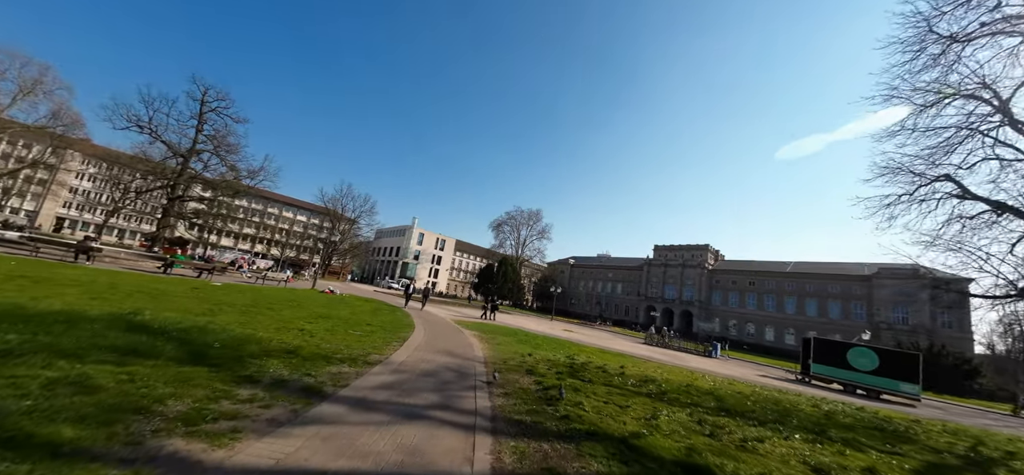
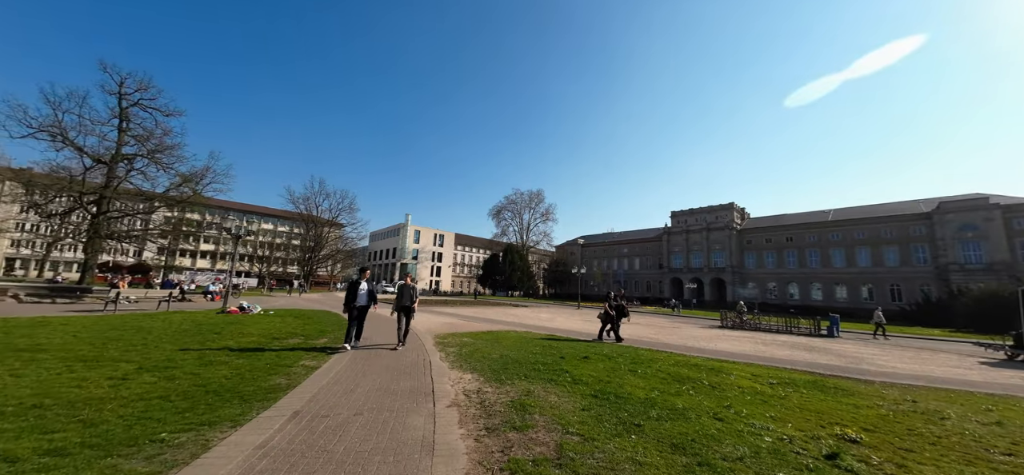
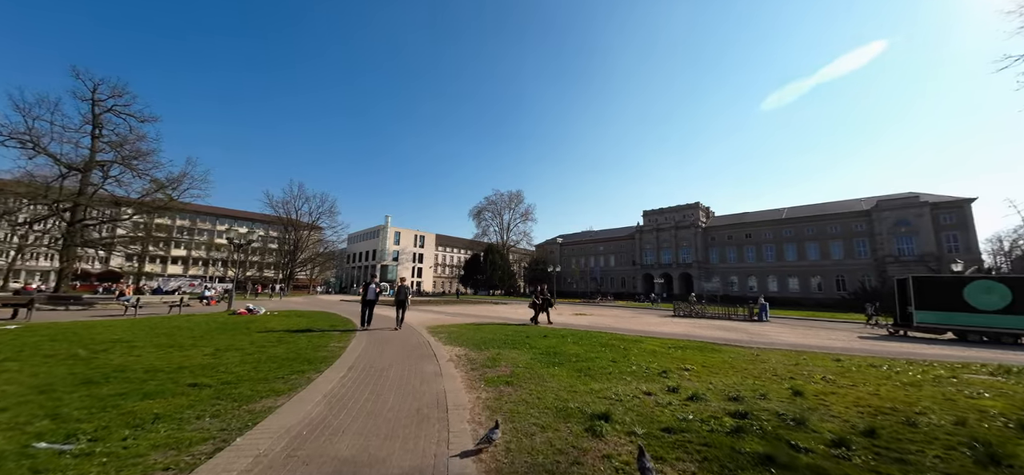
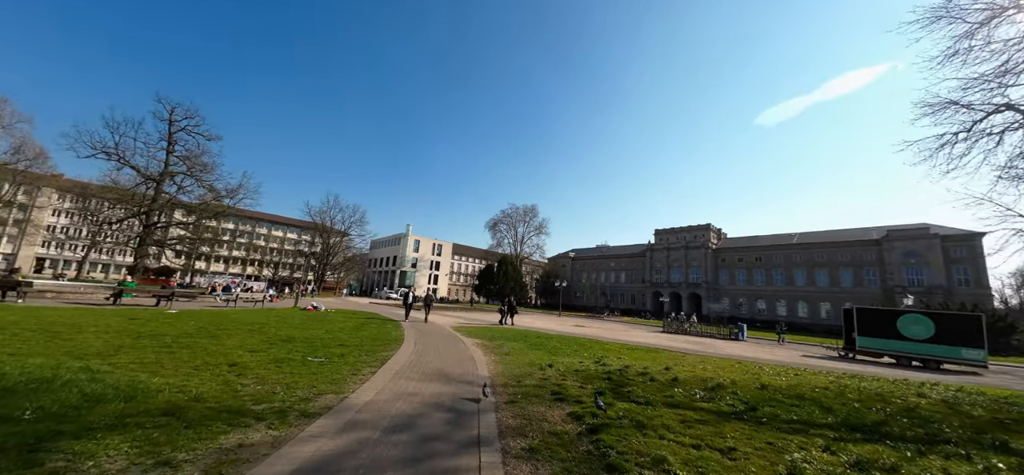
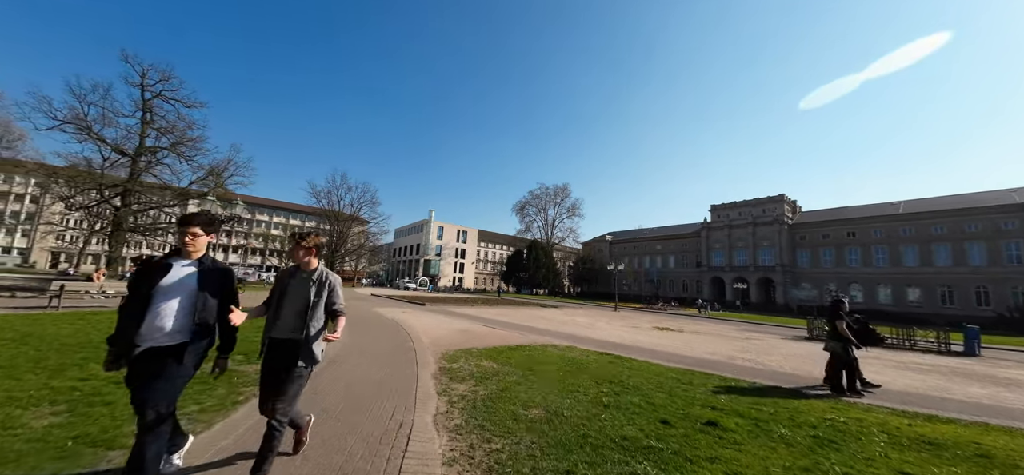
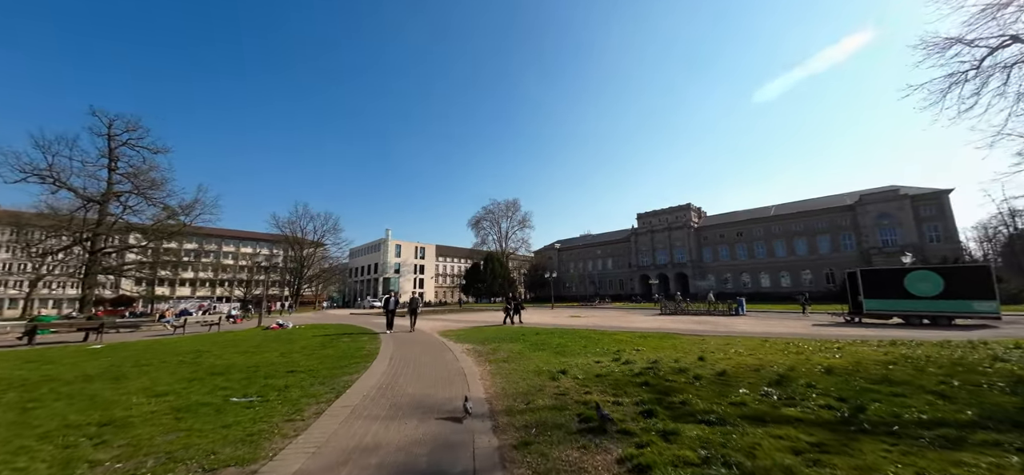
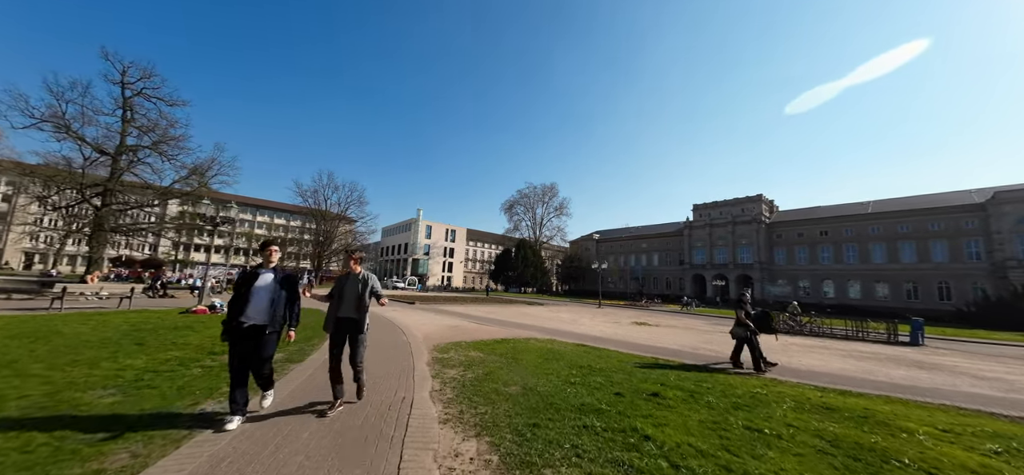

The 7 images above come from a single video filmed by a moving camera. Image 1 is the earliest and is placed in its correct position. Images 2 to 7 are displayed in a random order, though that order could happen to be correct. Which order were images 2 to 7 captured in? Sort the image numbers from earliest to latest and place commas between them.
4, 6, 3, 2, 7, 5
